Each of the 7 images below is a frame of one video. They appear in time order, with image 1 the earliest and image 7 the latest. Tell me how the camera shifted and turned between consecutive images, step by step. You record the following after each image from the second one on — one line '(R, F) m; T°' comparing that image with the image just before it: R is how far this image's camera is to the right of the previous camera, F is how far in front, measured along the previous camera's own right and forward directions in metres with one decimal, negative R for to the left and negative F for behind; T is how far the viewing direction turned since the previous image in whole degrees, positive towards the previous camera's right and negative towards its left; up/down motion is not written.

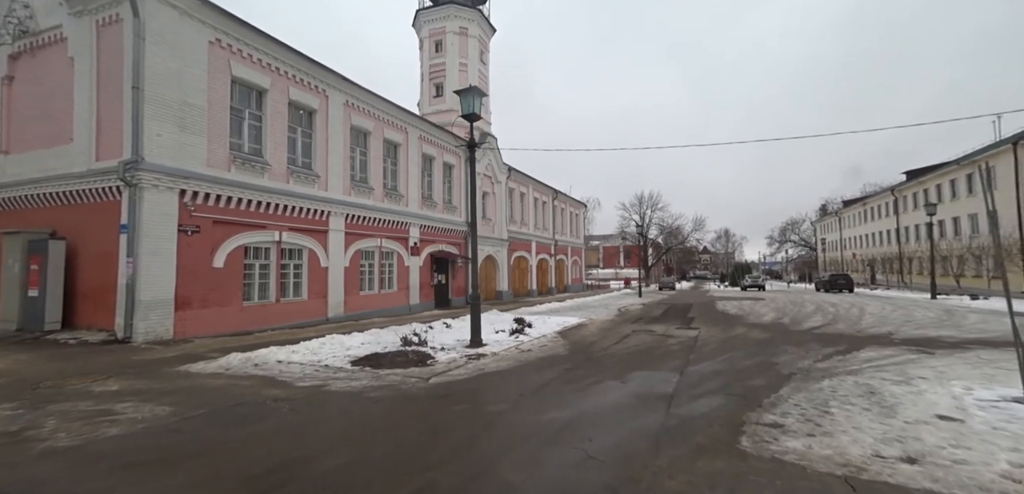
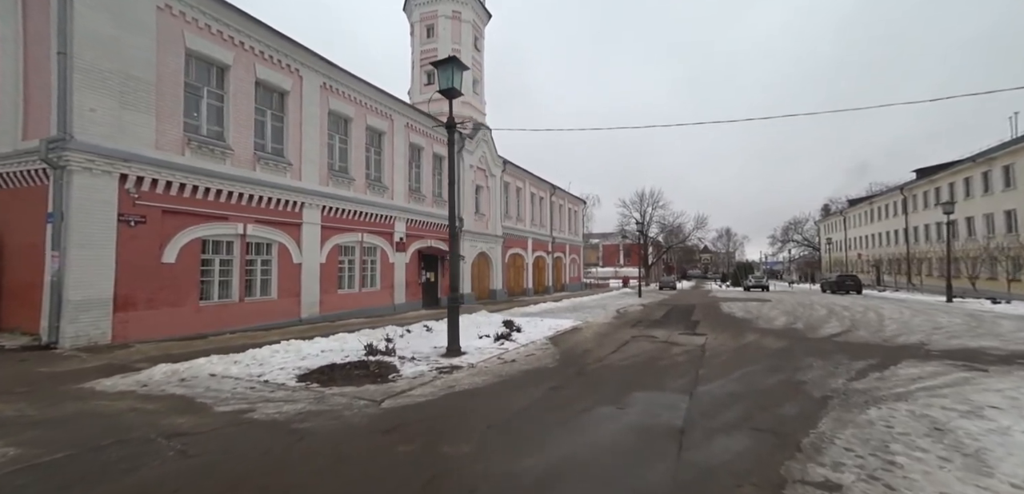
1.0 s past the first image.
(+0.3, +1.3) m; 0°
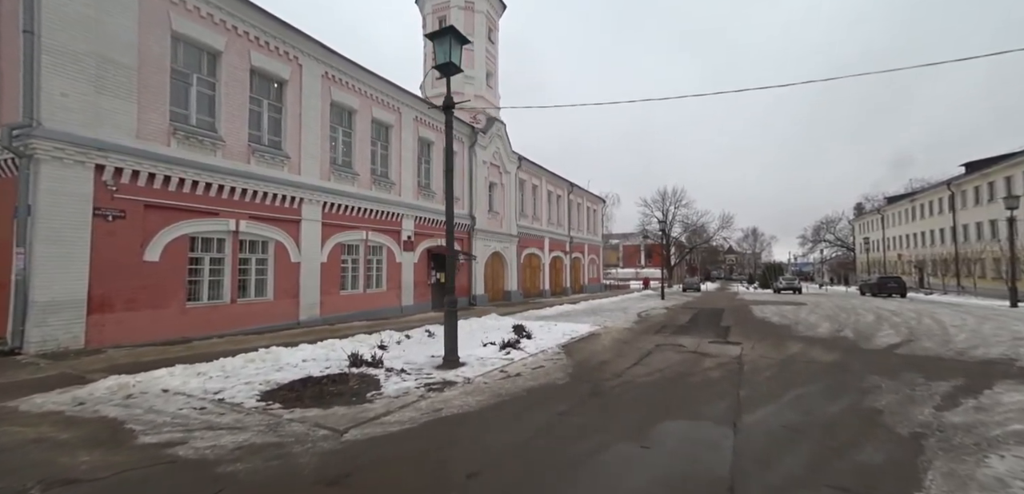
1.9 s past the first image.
(+0.2, +1.1) m; -3°
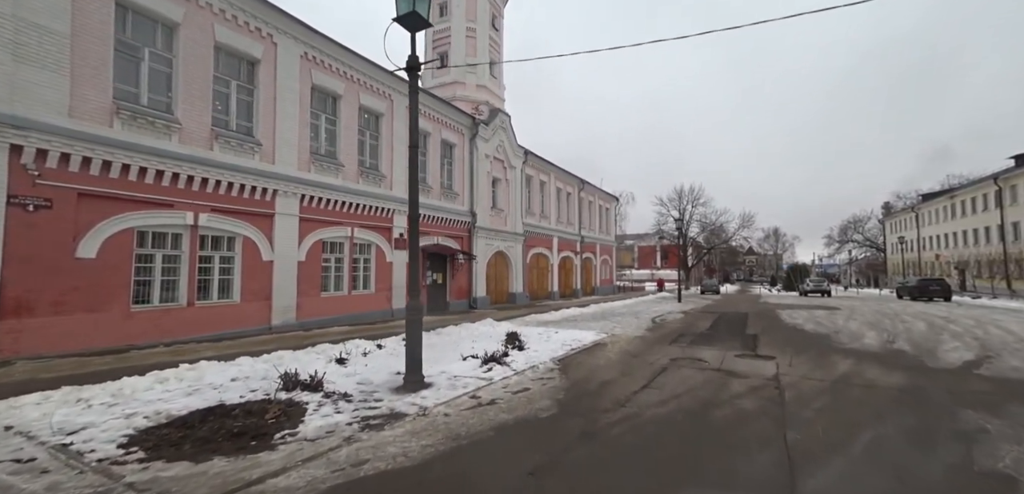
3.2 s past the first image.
(+0.5, +1.6) m; -2°
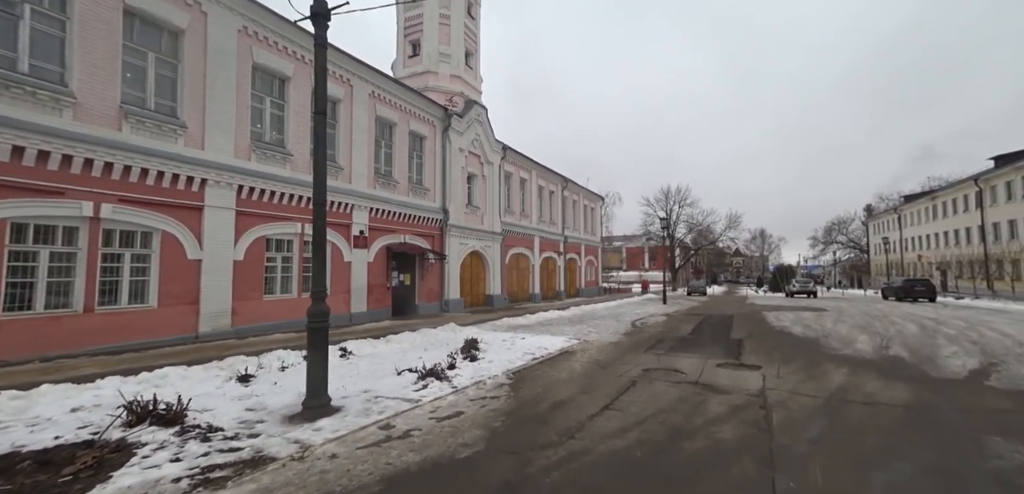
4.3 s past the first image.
(+0.7, +1.2) m; +1°
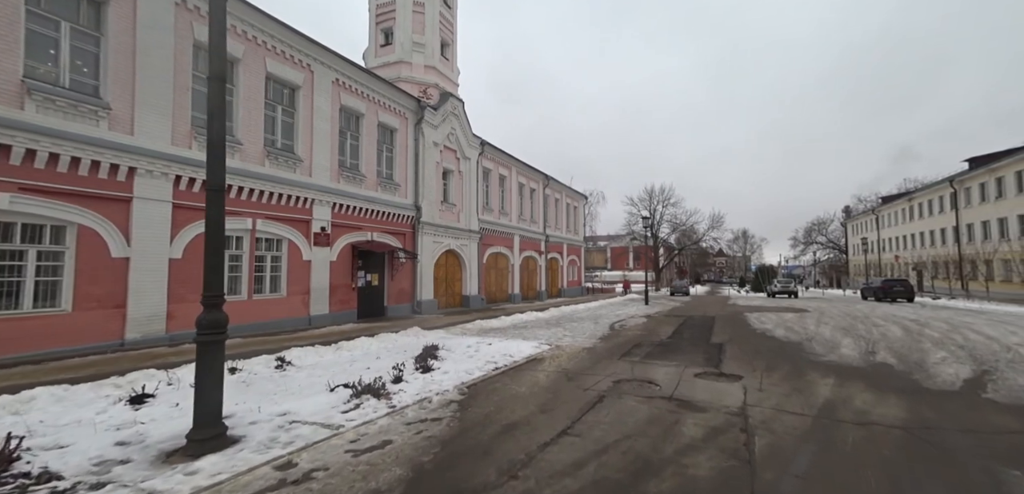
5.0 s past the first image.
(+0.5, +0.8) m; +2°
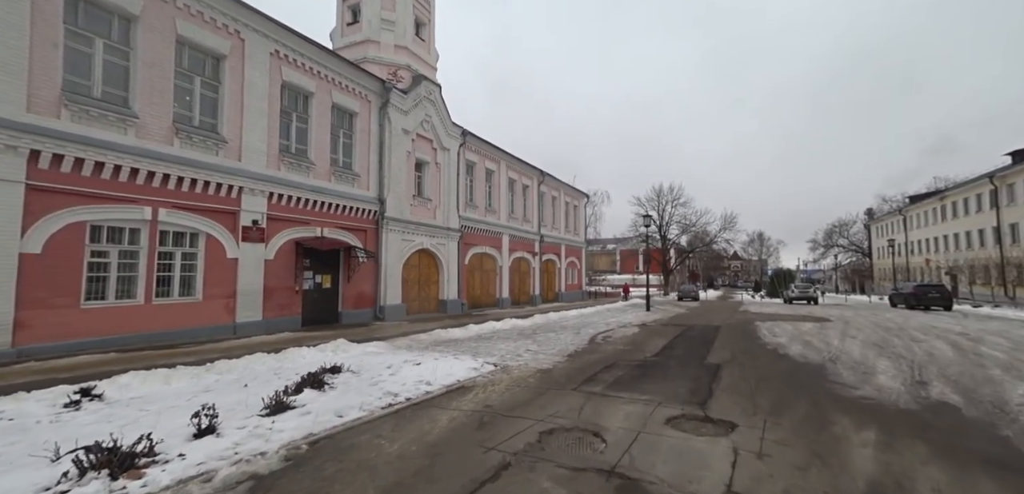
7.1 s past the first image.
(+1.5, +2.3) m; -2°
